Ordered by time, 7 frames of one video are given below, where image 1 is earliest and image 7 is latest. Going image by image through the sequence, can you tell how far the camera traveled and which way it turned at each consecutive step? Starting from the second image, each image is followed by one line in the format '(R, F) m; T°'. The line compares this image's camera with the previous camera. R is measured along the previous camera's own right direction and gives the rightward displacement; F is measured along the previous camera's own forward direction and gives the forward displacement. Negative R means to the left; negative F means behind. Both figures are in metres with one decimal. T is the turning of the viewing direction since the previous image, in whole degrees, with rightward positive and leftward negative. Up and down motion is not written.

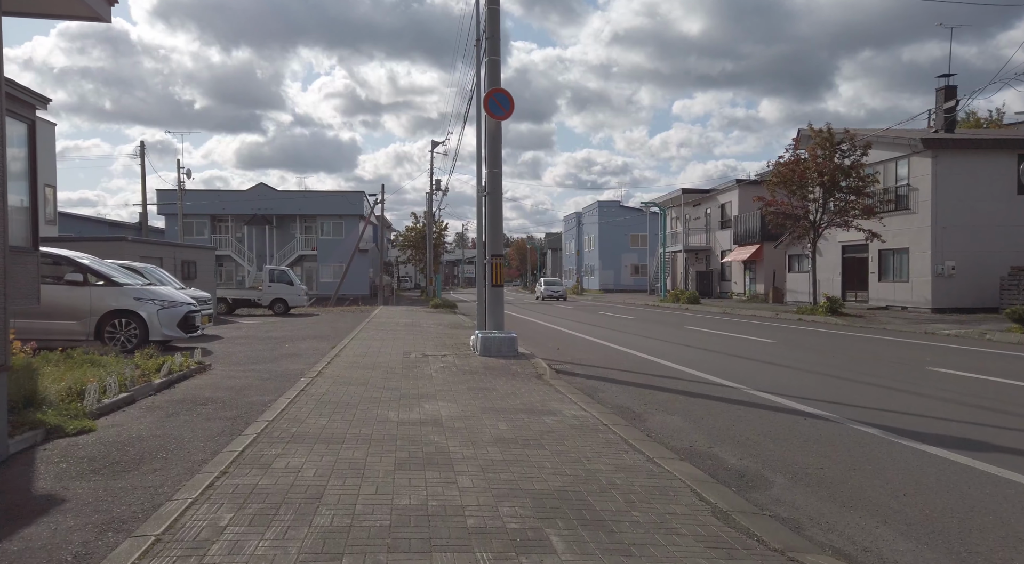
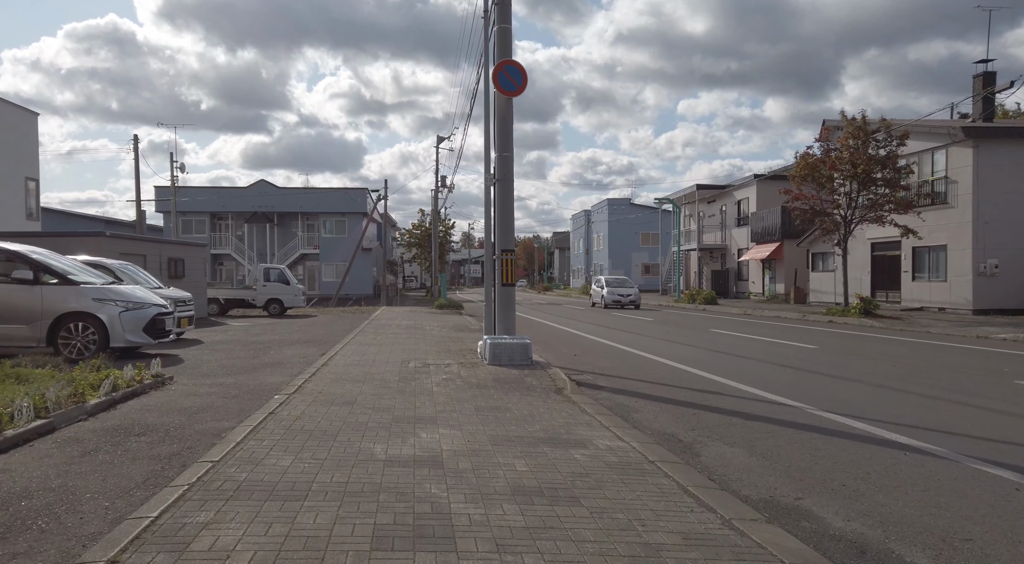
(-0.1, +1.7) m; 0°
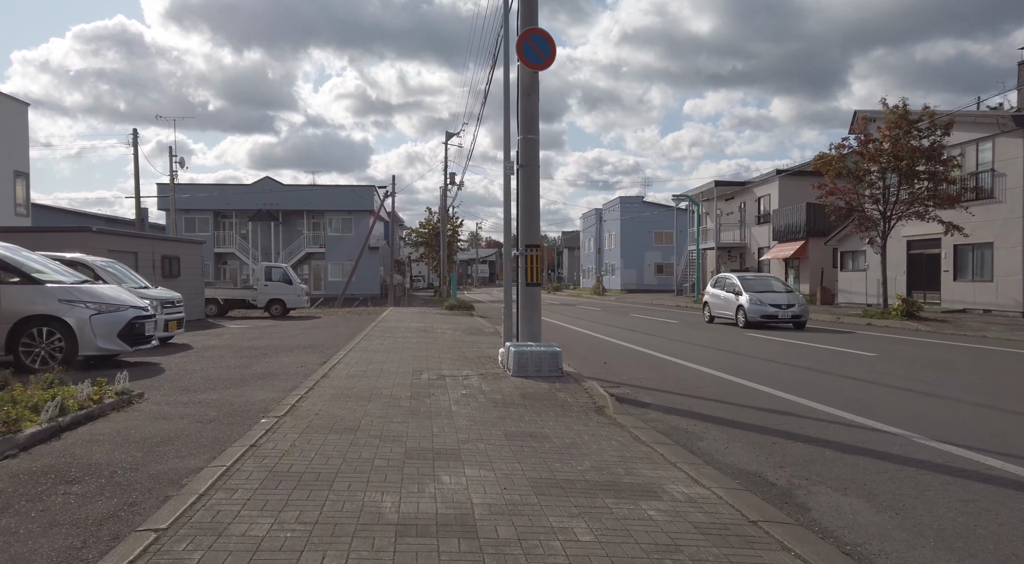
(-0.3, +1.5) m; 0°
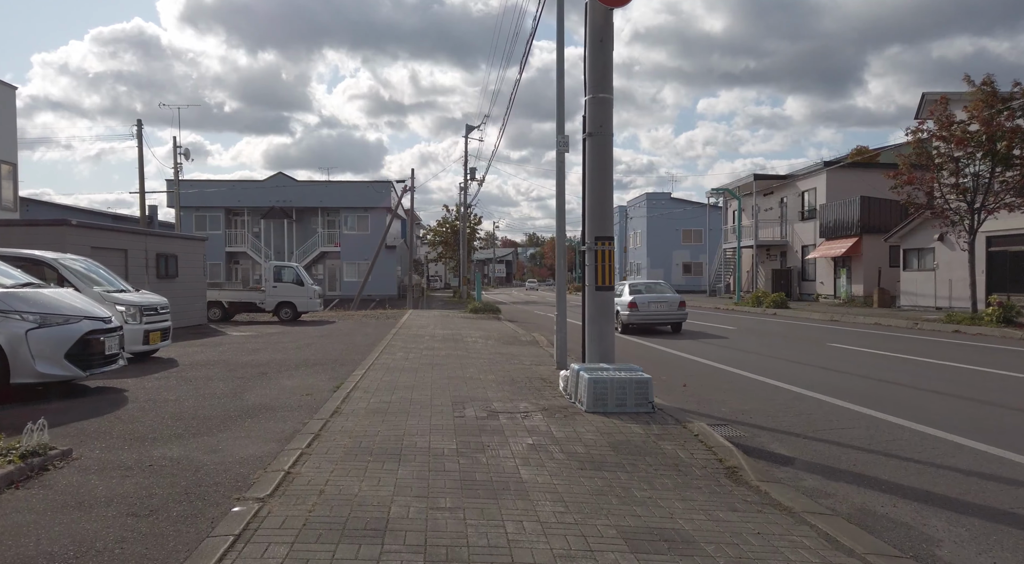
(-0.6, +2.6) m; -1°
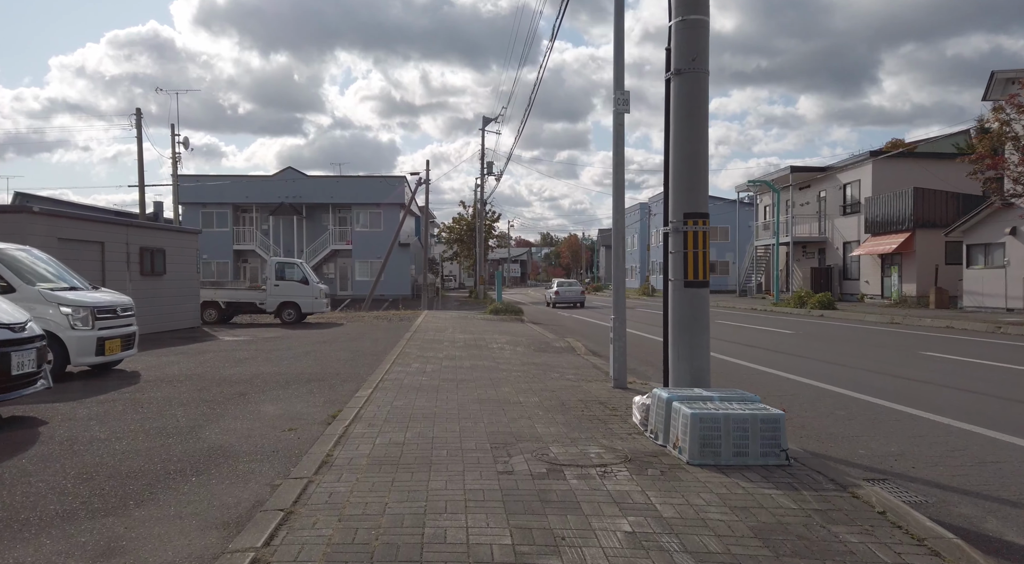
(-0.4, +2.4) m; -1°
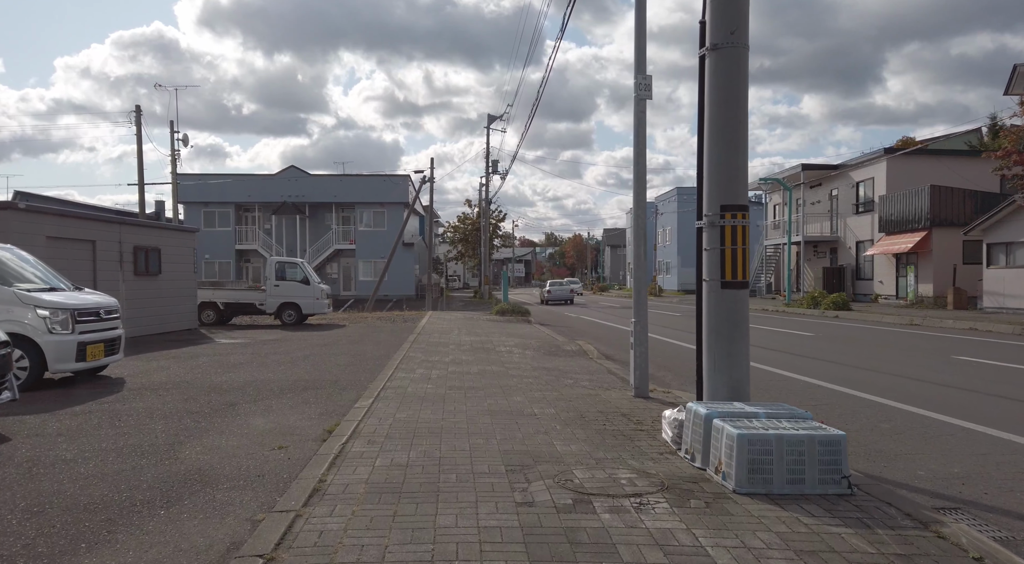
(-0.1, +0.7) m; 0°
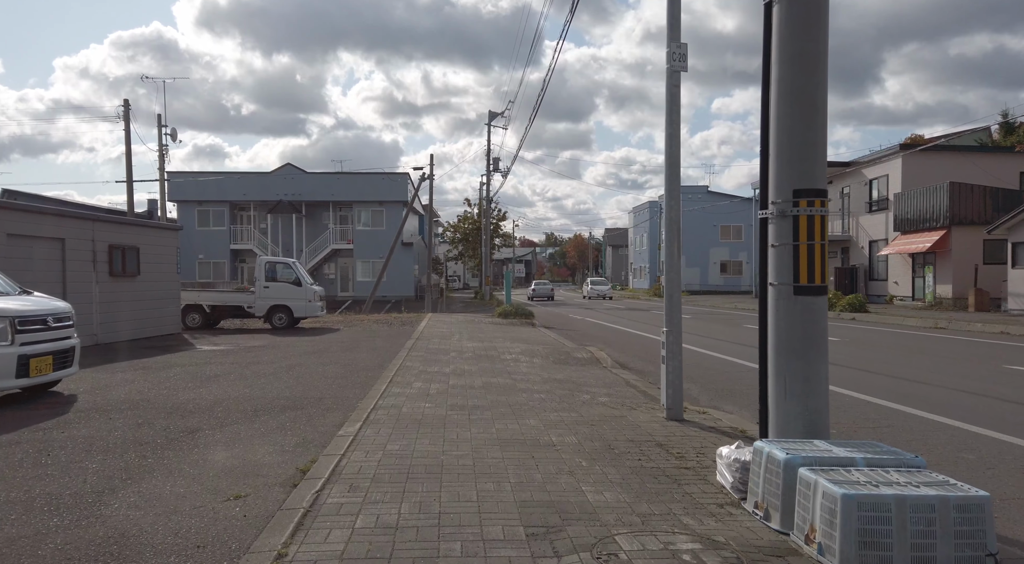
(-0.1, +1.2) m; 0°
